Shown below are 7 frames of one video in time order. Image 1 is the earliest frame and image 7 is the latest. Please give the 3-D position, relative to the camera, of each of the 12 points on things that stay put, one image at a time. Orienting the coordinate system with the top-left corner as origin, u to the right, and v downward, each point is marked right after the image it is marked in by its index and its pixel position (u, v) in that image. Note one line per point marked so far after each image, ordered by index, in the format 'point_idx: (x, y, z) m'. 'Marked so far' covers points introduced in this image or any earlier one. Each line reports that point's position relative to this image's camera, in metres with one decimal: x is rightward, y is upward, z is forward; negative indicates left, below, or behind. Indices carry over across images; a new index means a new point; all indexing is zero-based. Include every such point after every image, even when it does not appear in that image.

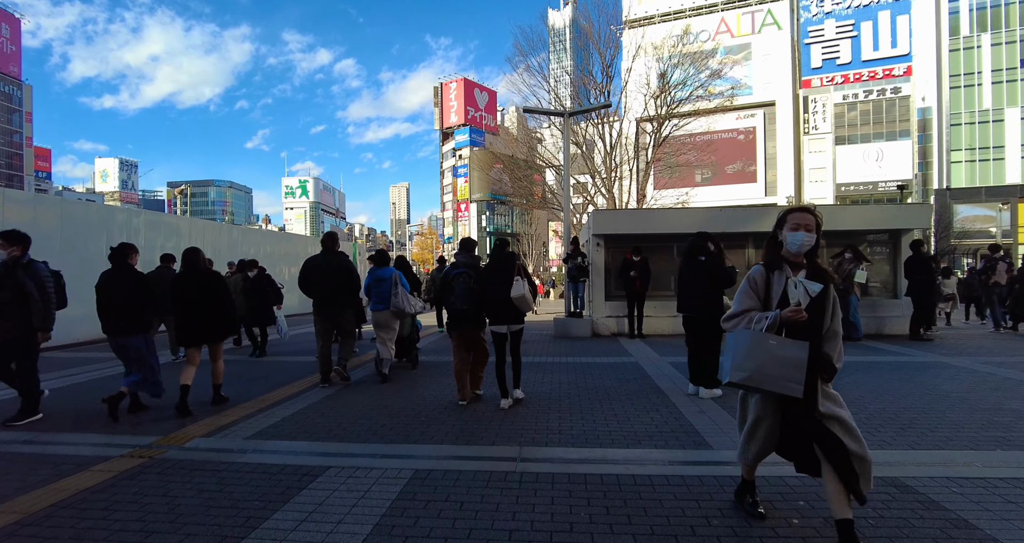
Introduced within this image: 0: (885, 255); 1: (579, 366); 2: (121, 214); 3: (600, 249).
0: (+6.5, +0.3, +9.1) m
1: (+0.9, -1.2, +6.6) m
2: (-8.5, +1.2, +11.3) m
3: (+1.6, +0.4, +9.1) m
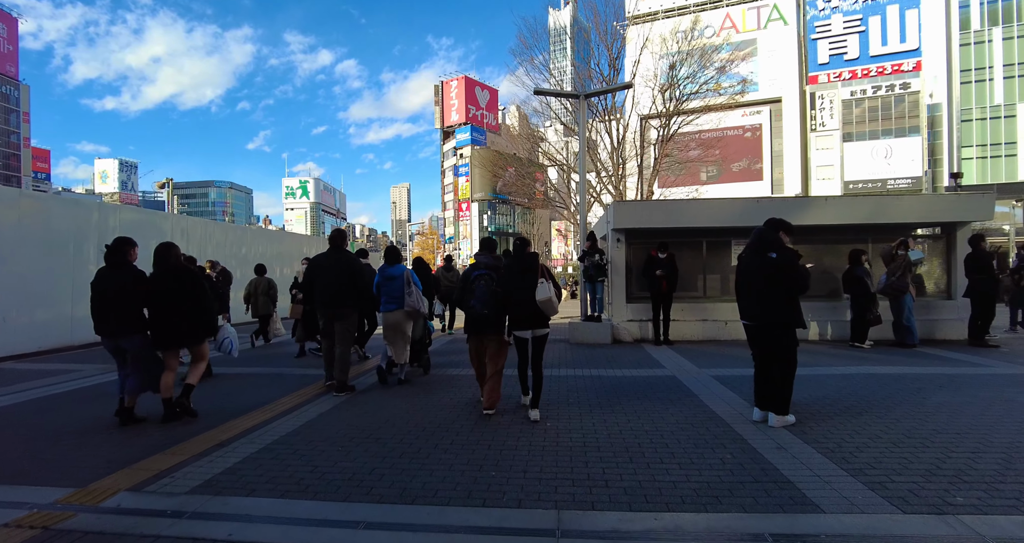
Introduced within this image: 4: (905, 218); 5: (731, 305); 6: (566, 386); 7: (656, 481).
0: (+6.7, +0.3, +8.2) m
1: (+1.0, -1.2, +5.7) m
2: (-8.4, +1.2, +10.4) m
3: (+1.7, +0.4, +8.1) m
4: (+6.0, +0.8, +7.8) m
5: (+3.4, -0.5, +8.2) m
6: (+0.6, -1.2, +5.6) m
7: (+0.8, -1.1, +2.8) m
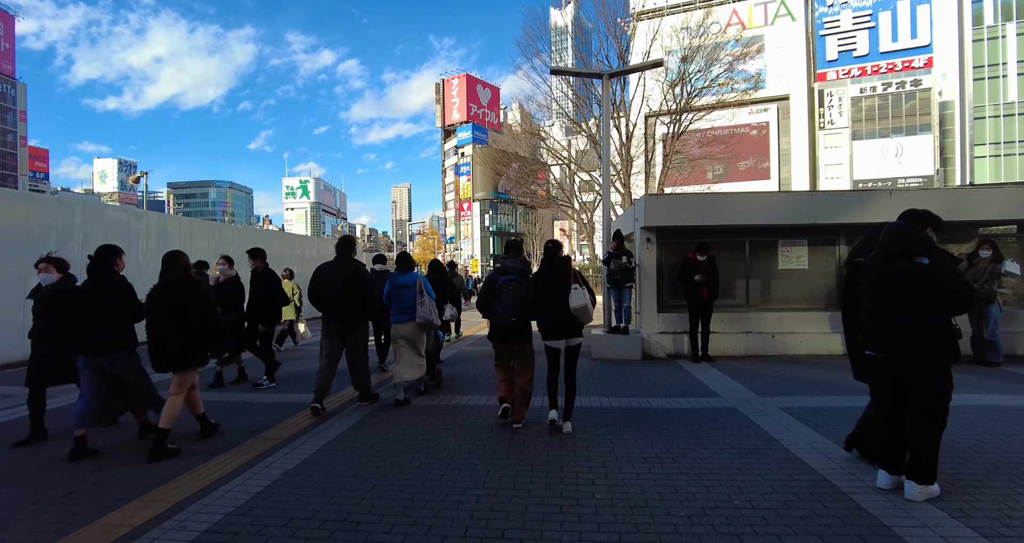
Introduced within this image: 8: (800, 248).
0: (+6.9, +0.3, +7.1) m
1: (+1.2, -1.2, +4.6) m
2: (-8.2, +1.2, +9.3) m
3: (+1.9, +0.3, +7.1) m
4: (+6.1, +0.7, +6.8) m
5: (+3.6, -0.6, +7.1) m
6: (+0.8, -1.3, +4.6) m
7: (+1.0, -1.2, +1.7) m
8: (+4.0, +0.3, +7.2) m
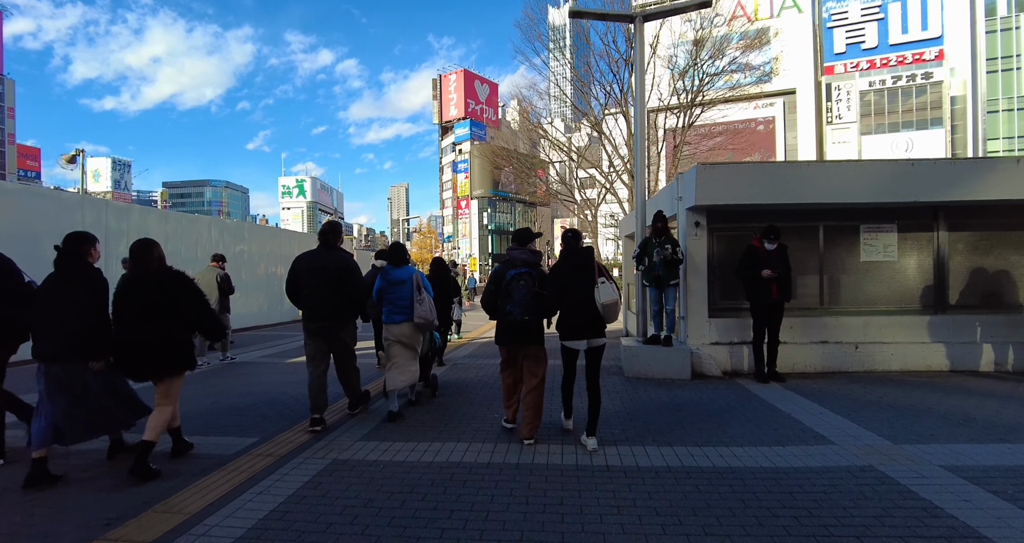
0: (+7.0, +0.3, +5.6) m
1: (+1.3, -1.2, +3.1) m
2: (-8.1, +1.2, +7.7) m
3: (+2.0, +0.4, +5.5) m
4: (+6.3, +0.8, +5.2) m
5: (+3.7, -0.5, +5.5) m
6: (+0.9, -1.2, +3.0) m
7: (+1.1, -1.1, +0.2) m
8: (+4.1, +0.4, +5.7) m
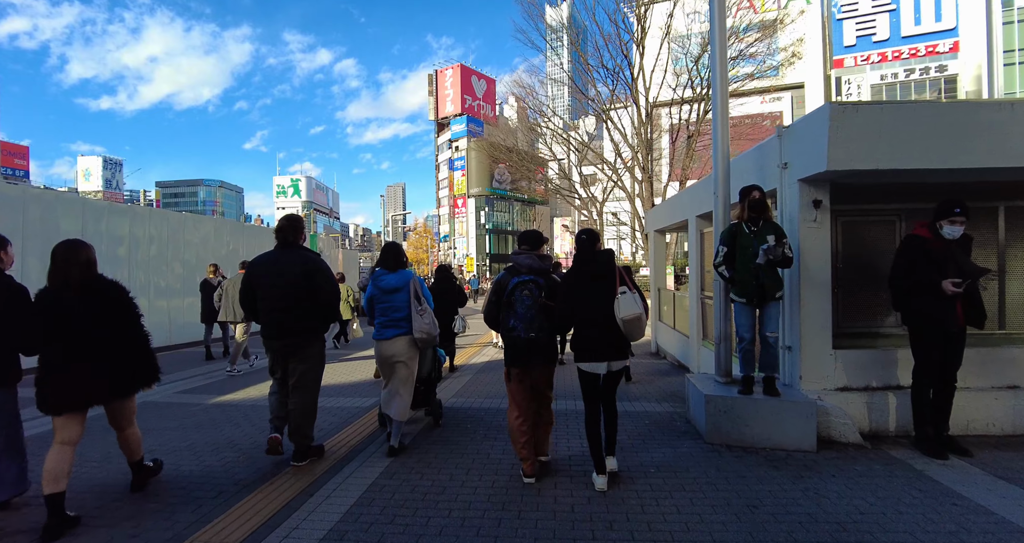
0: (+7.1, +0.3, +3.6) m
1: (+1.4, -1.2, +1.1) m
2: (-8.0, +1.2, +5.7) m
3: (+2.1, +0.4, +3.6) m
4: (+6.4, +0.8, +3.3) m
5: (+3.9, -0.5, +3.6) m
6: (+1.0, -1.2, +1.0) m
7: (+1.2, -1.2, -1.8) m
8: (+4.2, +0.4, +3.7) m
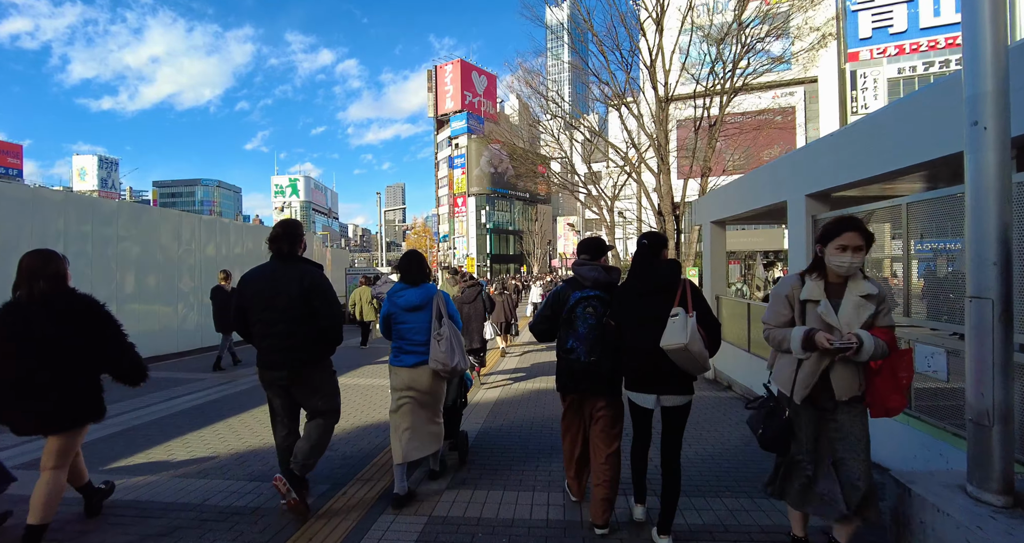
0: (+7.3, +0.3, +1.6) m
1: (+1.7, -1.2, -0.9) m
2: (-7.8, +1.2, +3.7) m
3: (+2.3, +0.3, +1.6) m
4: (+6.6, +0.8, +1.3) m
5: (+4.1, -0.6, +1.6) m
6: (+1.2, -1.3, -1.0) m
7: (+1.4, -1.2, -3.8) m
8: (+4.4, +0.3, +1.7) m
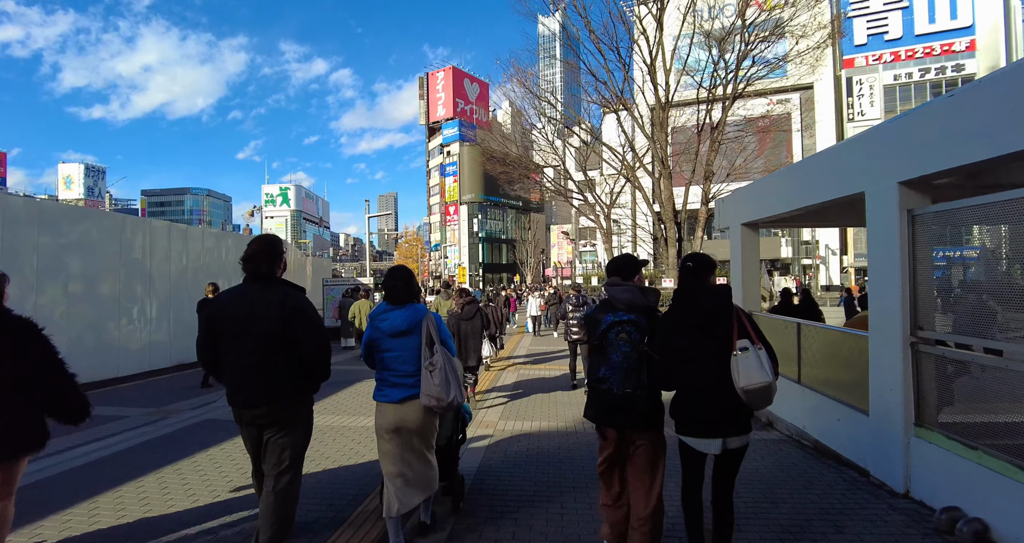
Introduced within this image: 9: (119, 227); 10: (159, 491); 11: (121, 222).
0: (+7.3, +0.2, +0.6) m
1: (+1.7, -1.2, -2.1) m
2: (-7.8, +1.1, +2.5) m
3: (+2.3, +0.3, +0.4) m
4: (+6.6, +0.7, +0.2) m
5: (+4.1, -0.6, +0.5) m
6: (+1.3, -1.3, -2.2) m
7: (+1.5, -1.1, -5.0) m
8: (+4.4, +0.3, +0.6) m
9: (-8.9, +1.1, +11.6) m
10: (-3.5, -2.2, +5.2) m
11: (-8.9, +1.1, +11.7) m
